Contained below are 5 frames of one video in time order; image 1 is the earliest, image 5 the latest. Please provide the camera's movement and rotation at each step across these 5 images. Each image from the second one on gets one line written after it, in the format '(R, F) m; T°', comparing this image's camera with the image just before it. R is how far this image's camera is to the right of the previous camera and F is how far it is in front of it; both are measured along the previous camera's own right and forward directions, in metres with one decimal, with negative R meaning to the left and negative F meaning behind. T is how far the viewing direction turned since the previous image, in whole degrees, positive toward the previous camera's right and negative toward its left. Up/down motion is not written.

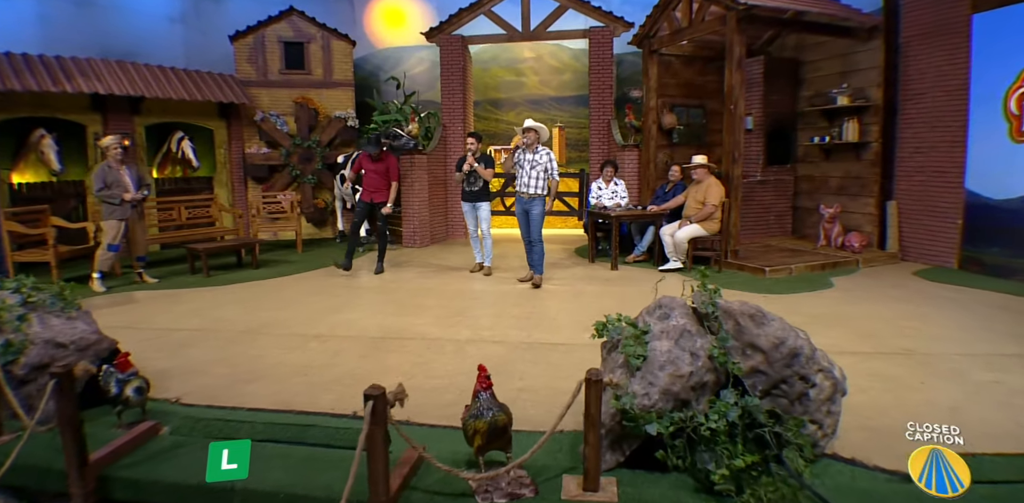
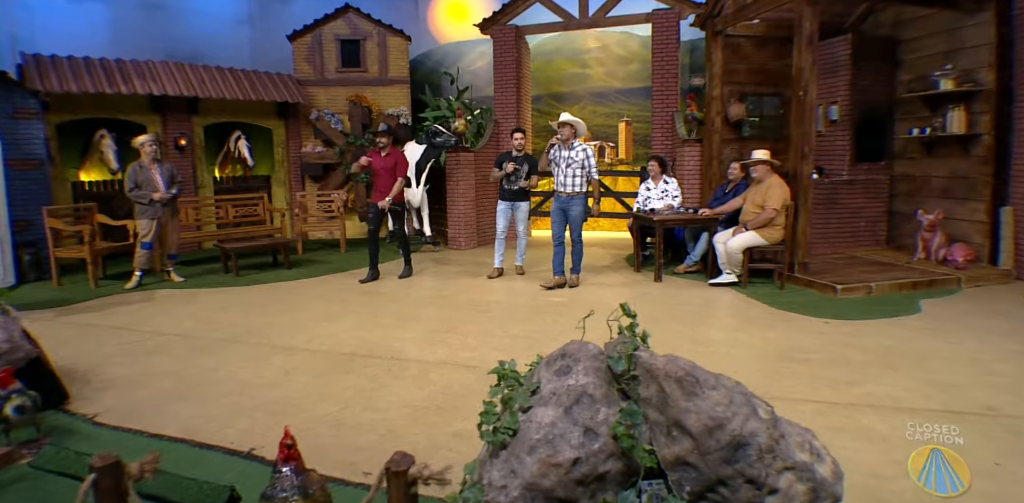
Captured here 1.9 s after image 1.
(+0.9, +0.8) m; -10°
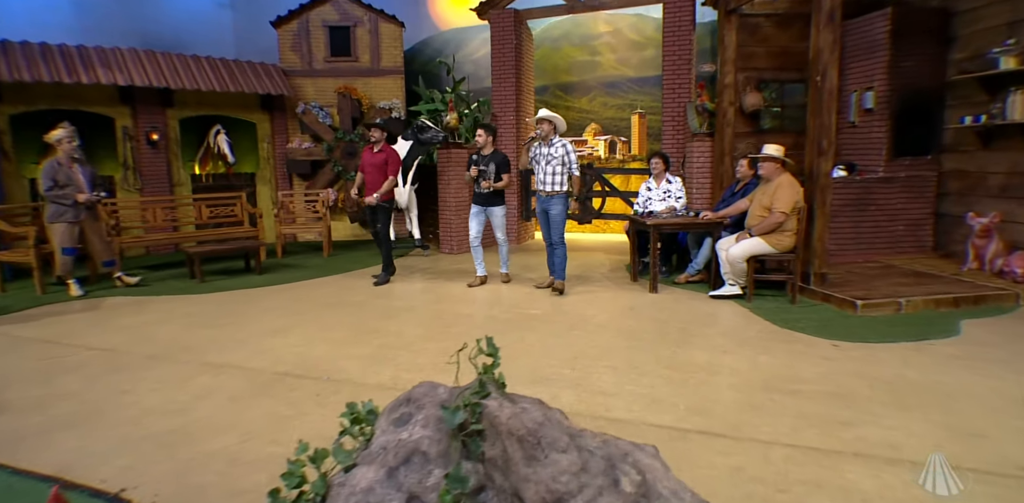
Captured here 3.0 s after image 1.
(+0.6, +0.6) m; -3°
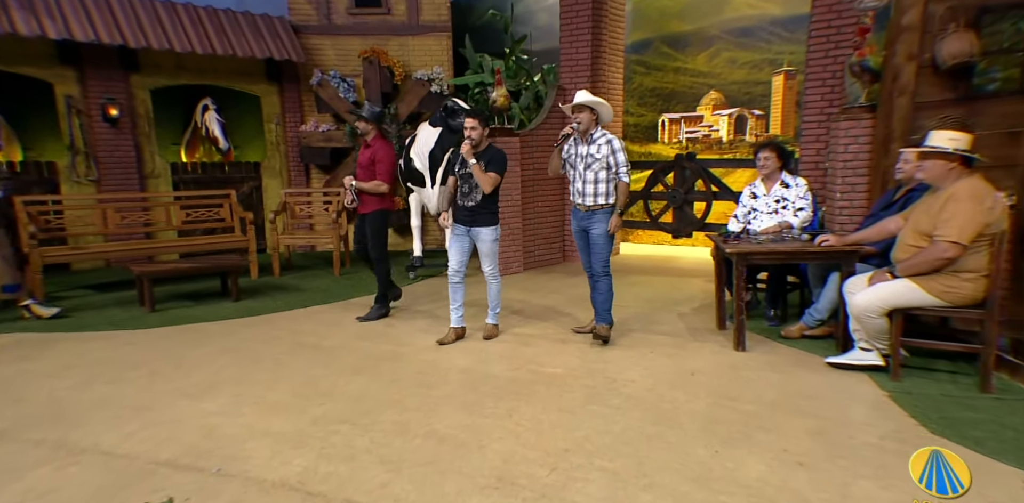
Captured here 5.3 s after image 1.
(+0.9, +1.8) m; -15°
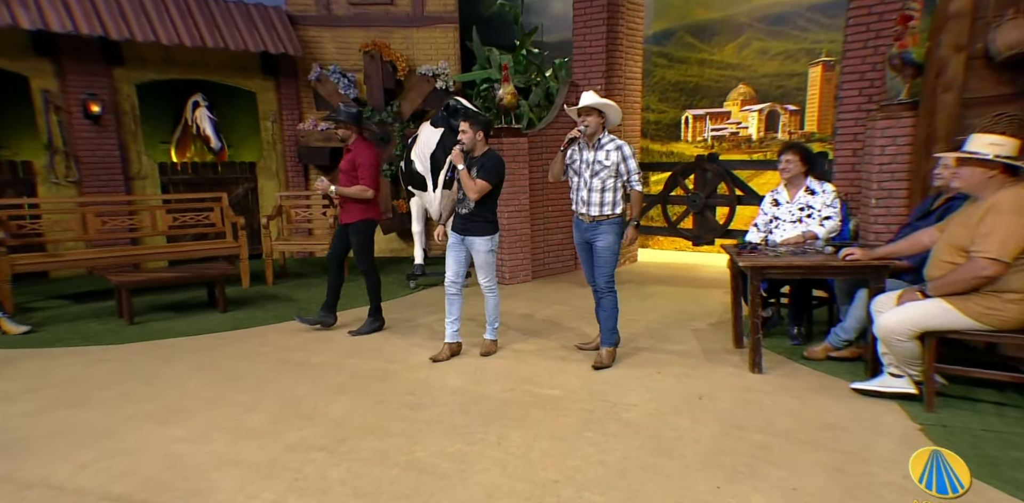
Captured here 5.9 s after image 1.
(+0.2, +0.4) m; -3°
